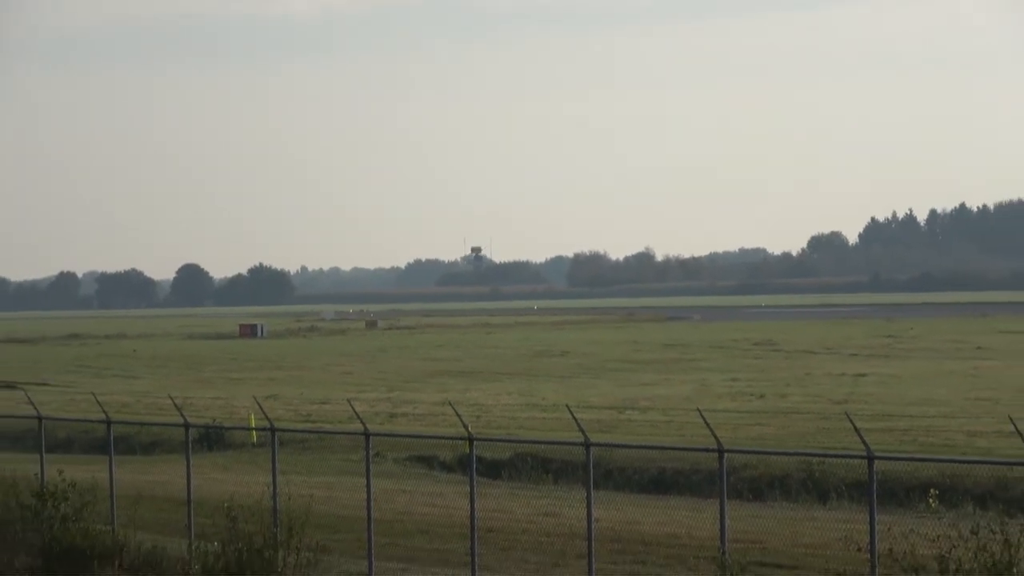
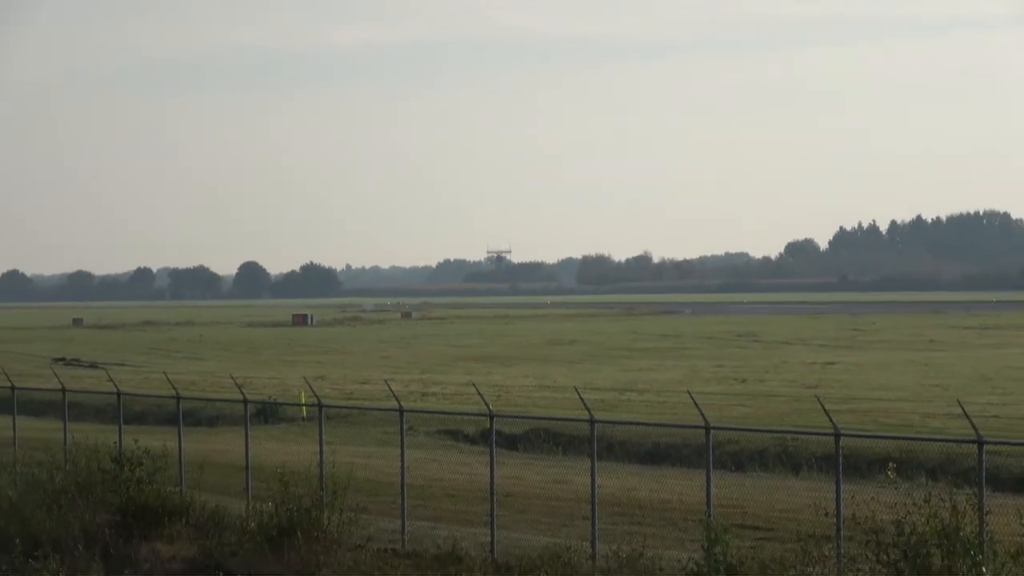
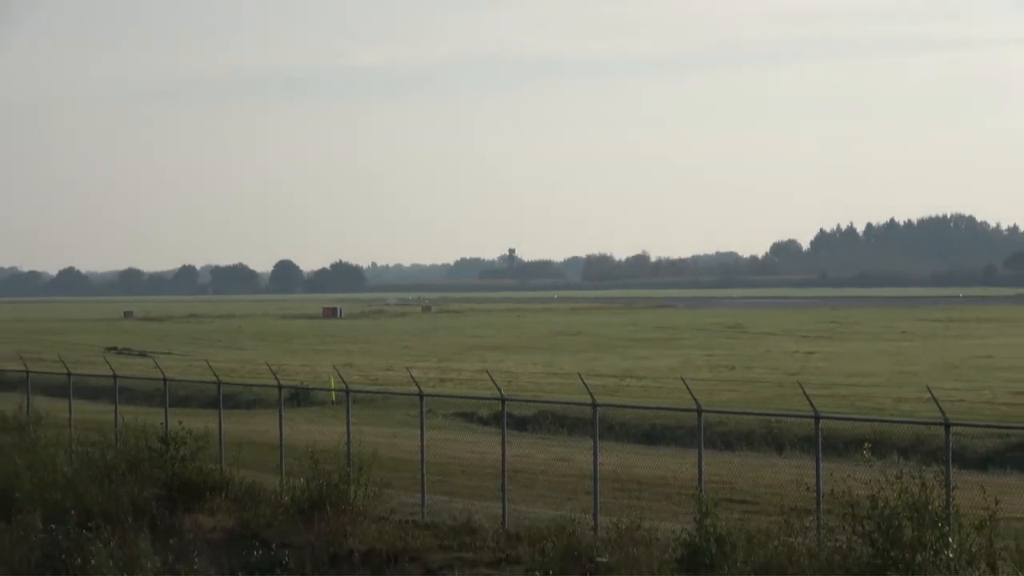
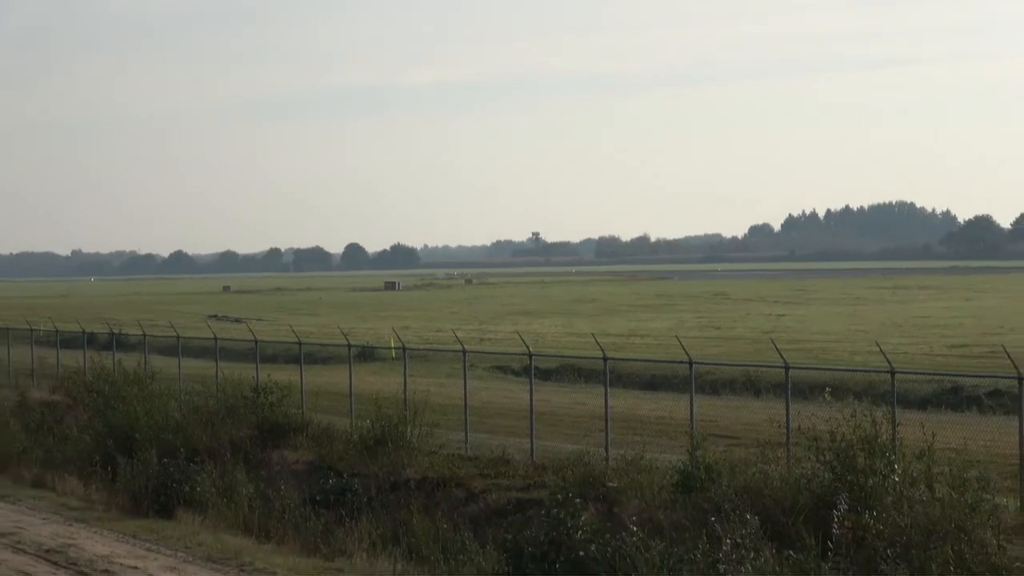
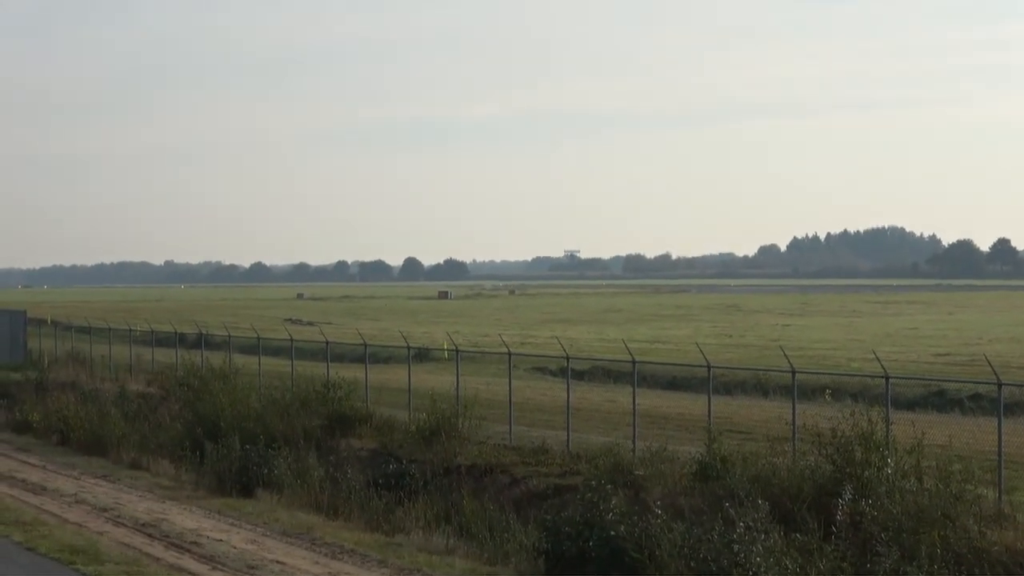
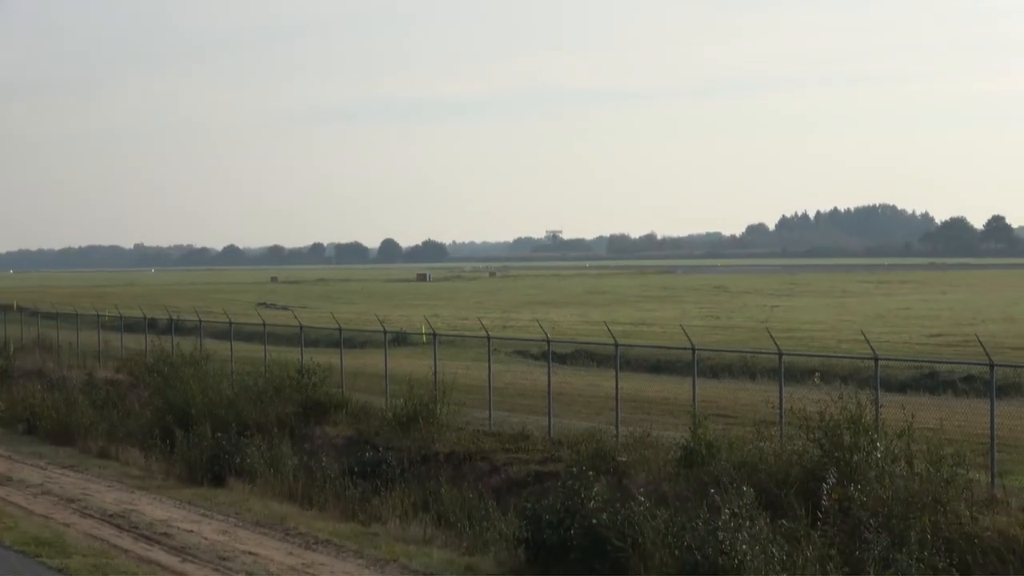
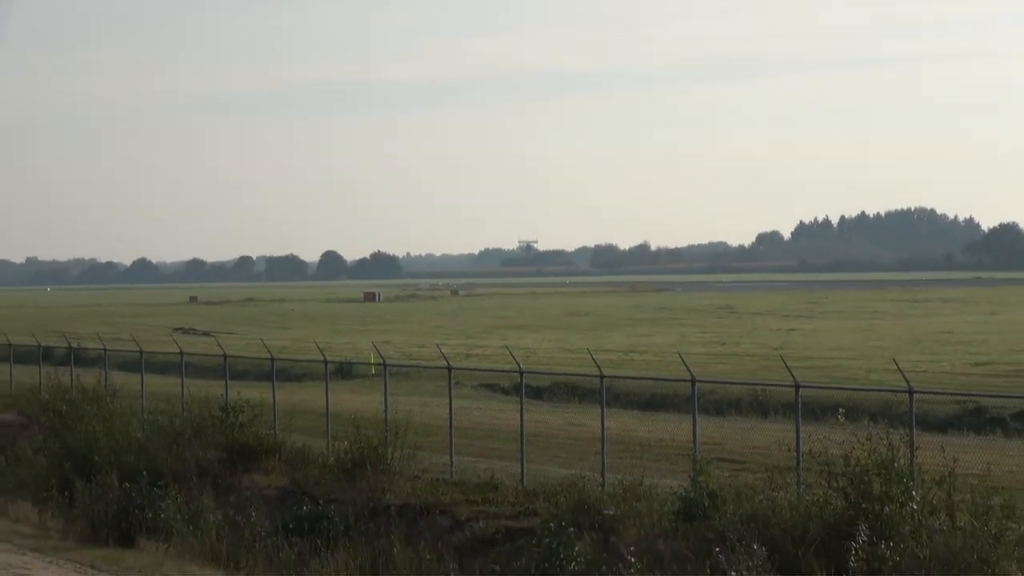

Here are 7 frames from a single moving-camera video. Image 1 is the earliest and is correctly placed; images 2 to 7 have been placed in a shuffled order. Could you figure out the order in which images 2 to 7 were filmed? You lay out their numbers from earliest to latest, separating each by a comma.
2, 3, 7, 4, 6, 5
